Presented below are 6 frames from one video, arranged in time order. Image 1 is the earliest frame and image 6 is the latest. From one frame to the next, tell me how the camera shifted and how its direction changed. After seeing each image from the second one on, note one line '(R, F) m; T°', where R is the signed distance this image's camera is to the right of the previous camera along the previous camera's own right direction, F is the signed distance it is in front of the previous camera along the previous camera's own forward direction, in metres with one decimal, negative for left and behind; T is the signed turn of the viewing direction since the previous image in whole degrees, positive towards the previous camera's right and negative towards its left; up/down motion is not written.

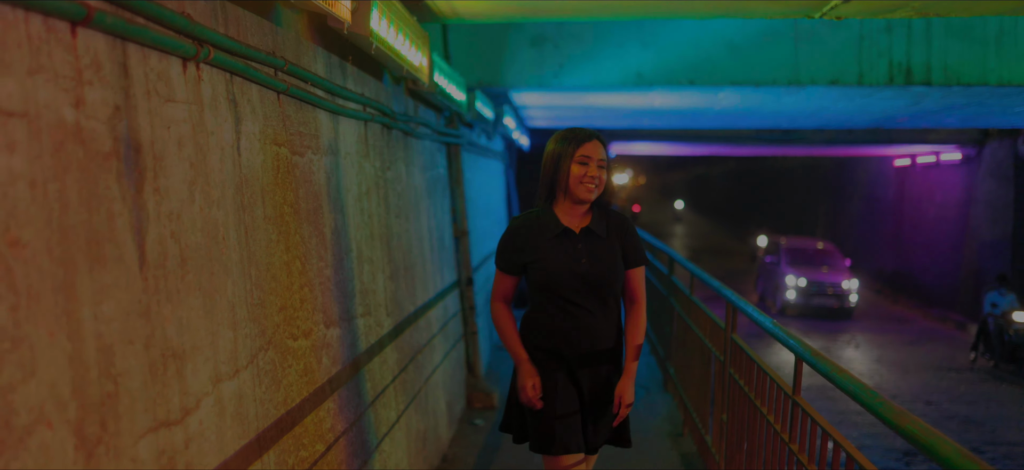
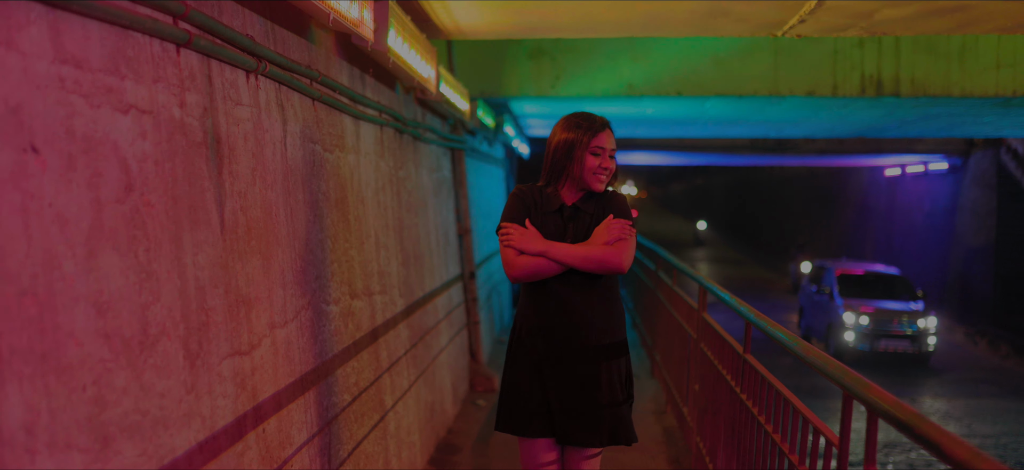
(0.0, -0.5) m; 0°
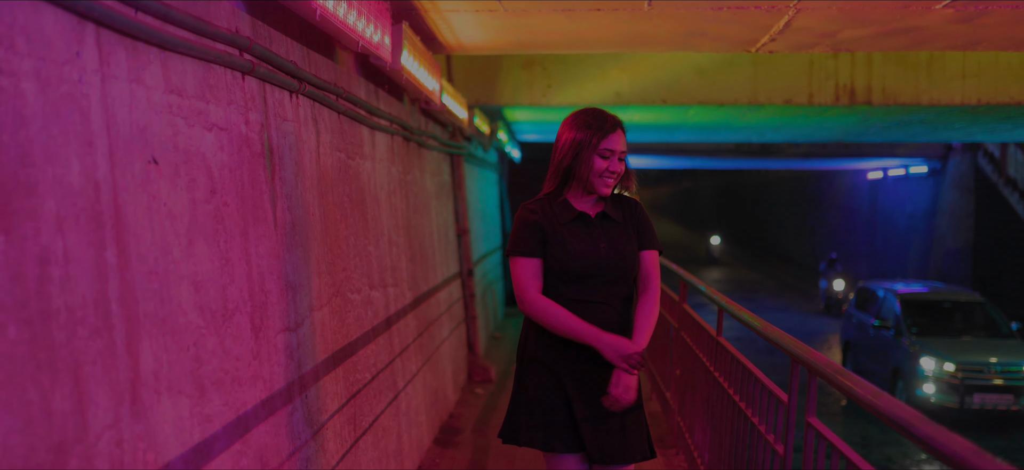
(-0.1, -0.4) m; +1°
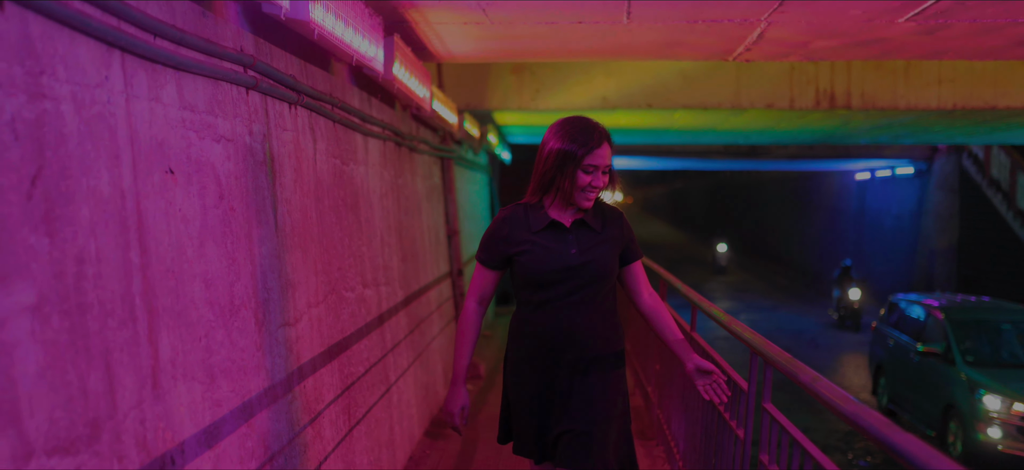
(0.0, -0.2) m; +1°
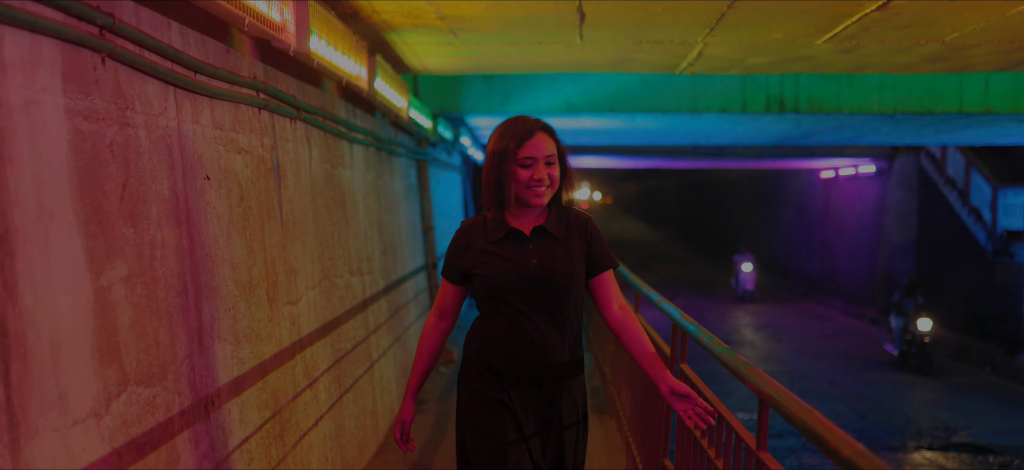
(+0.1, -0.6) m; +2°
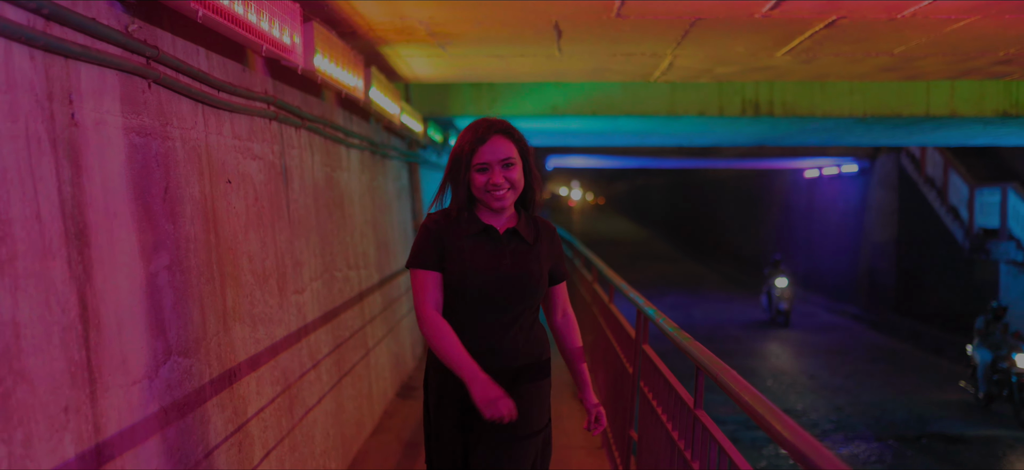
(0.0, -0.4) m; +1°
